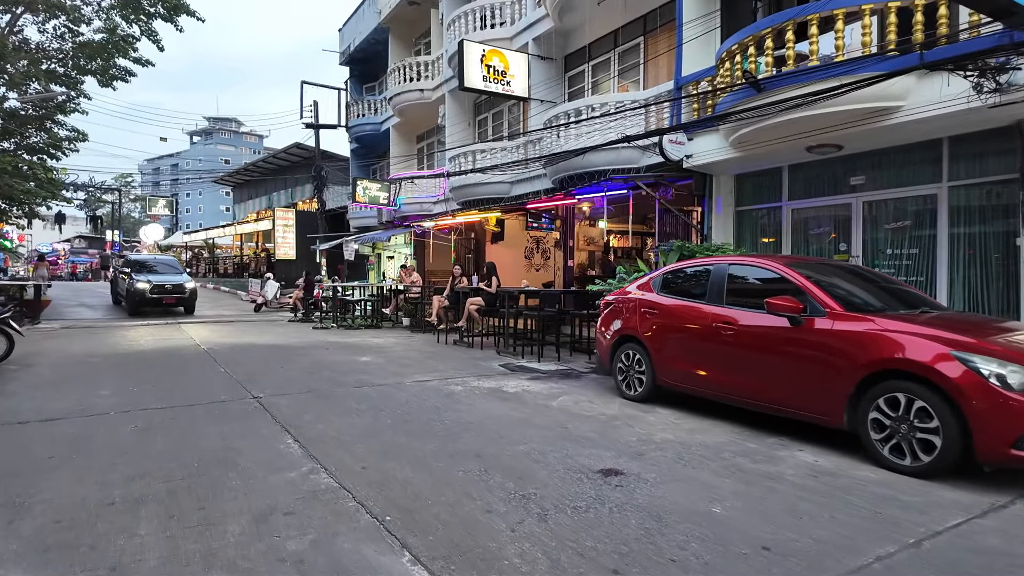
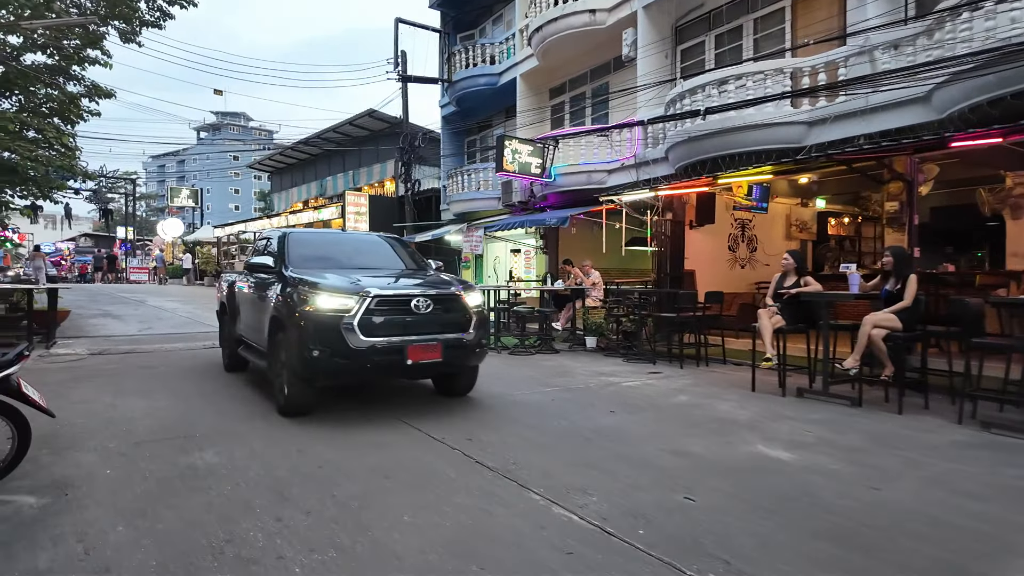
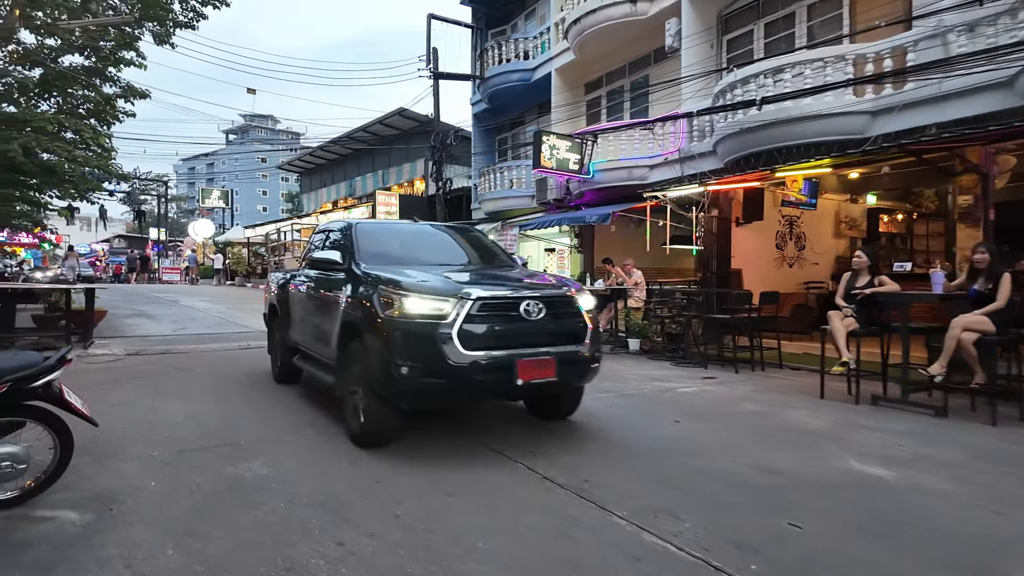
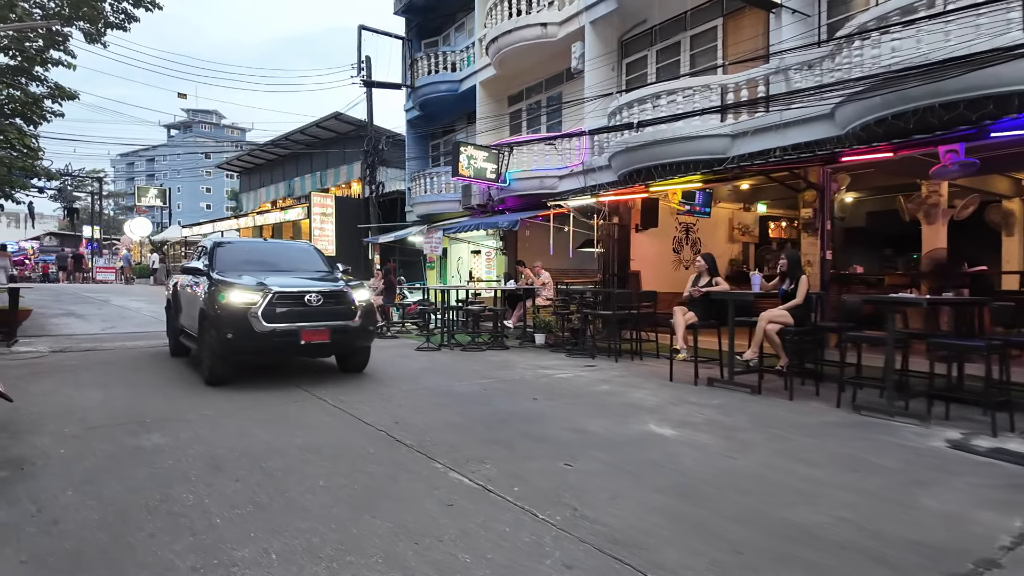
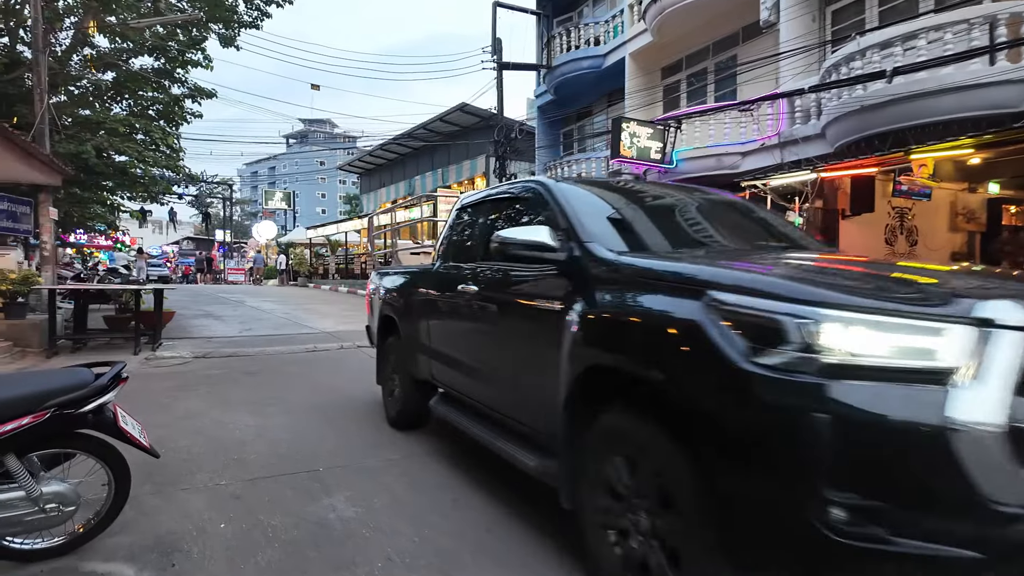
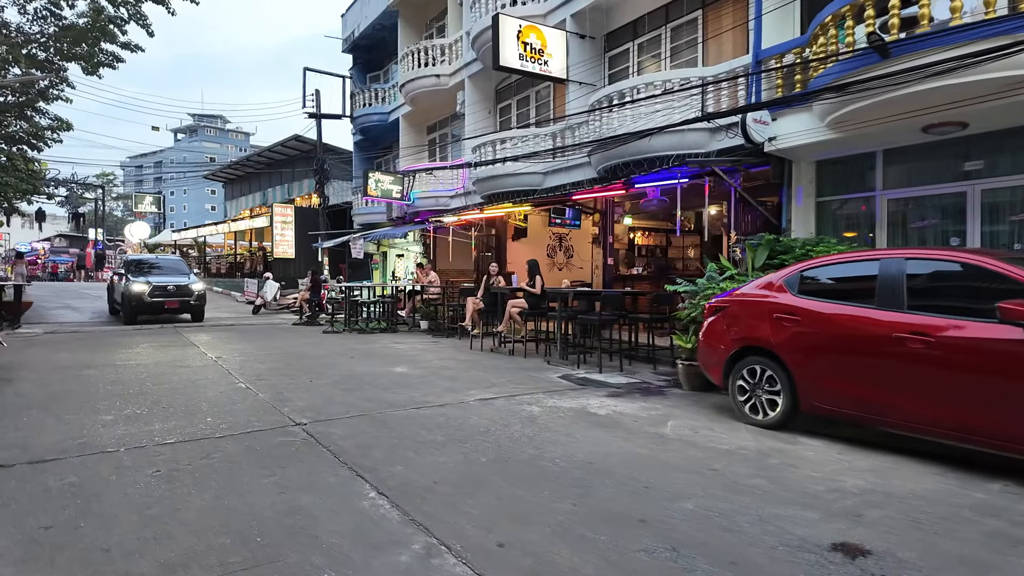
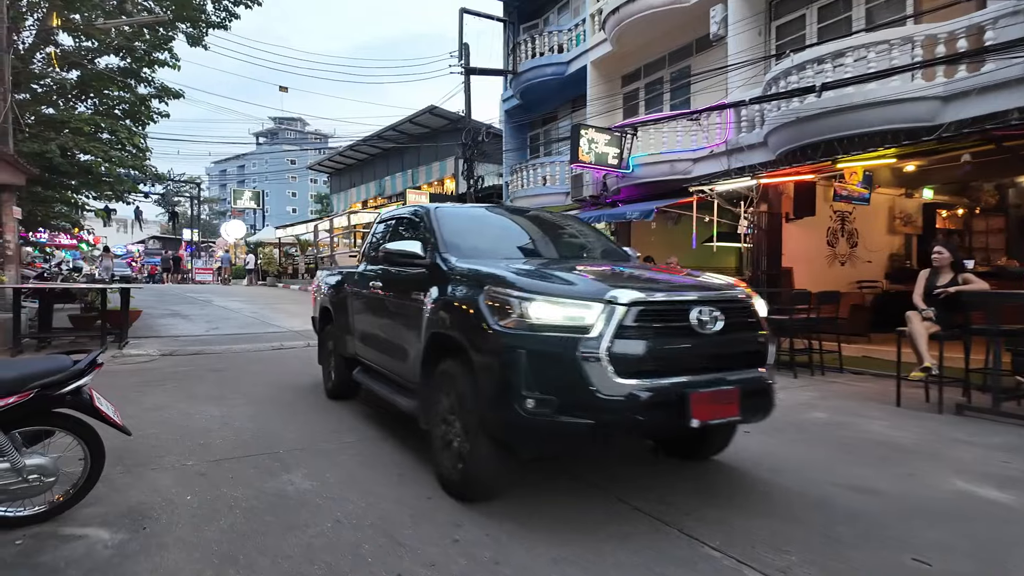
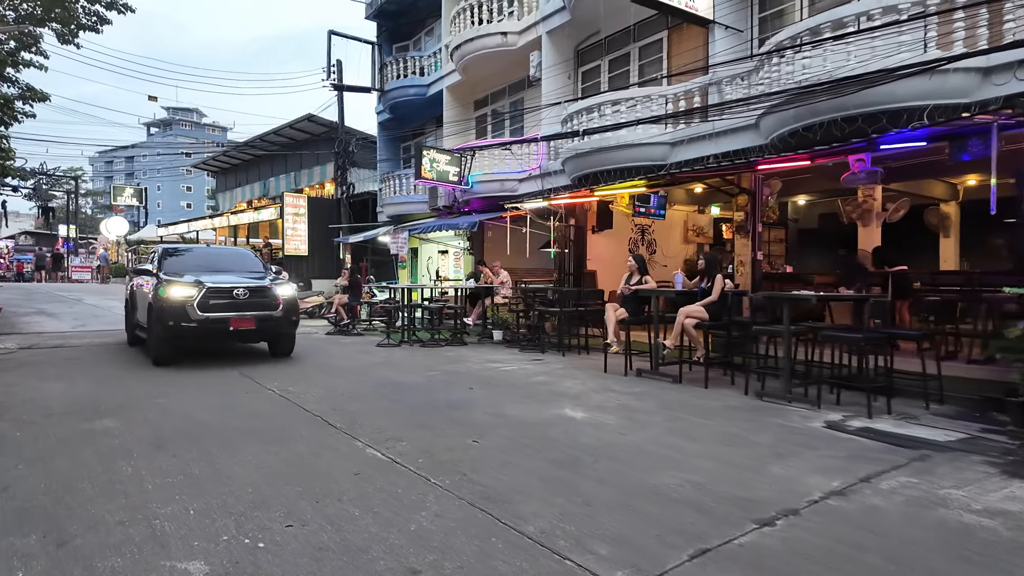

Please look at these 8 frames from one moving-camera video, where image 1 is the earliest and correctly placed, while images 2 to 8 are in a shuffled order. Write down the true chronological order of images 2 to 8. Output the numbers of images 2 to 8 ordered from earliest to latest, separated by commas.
6, 8, 4, 2, 3, 7, 5
